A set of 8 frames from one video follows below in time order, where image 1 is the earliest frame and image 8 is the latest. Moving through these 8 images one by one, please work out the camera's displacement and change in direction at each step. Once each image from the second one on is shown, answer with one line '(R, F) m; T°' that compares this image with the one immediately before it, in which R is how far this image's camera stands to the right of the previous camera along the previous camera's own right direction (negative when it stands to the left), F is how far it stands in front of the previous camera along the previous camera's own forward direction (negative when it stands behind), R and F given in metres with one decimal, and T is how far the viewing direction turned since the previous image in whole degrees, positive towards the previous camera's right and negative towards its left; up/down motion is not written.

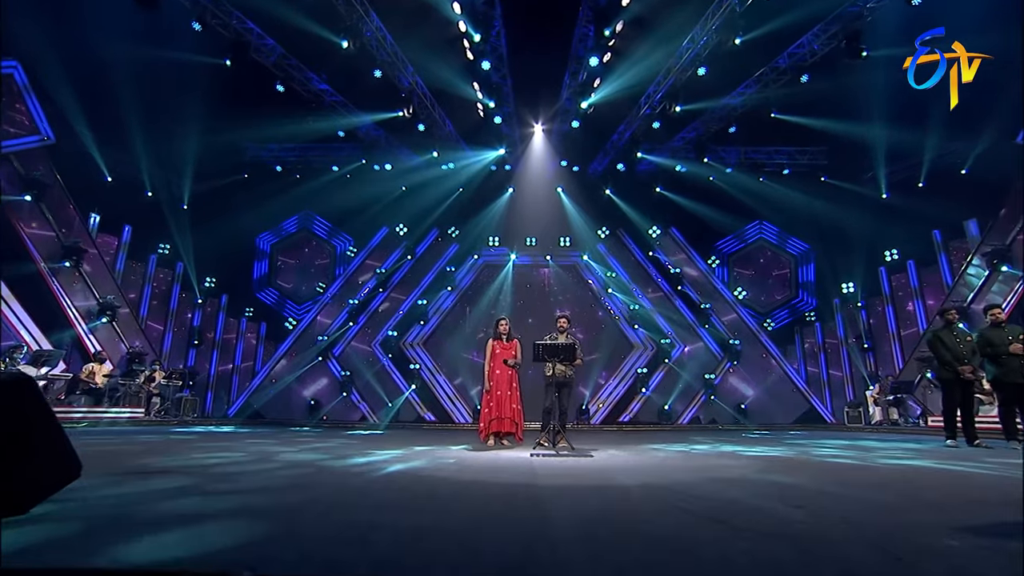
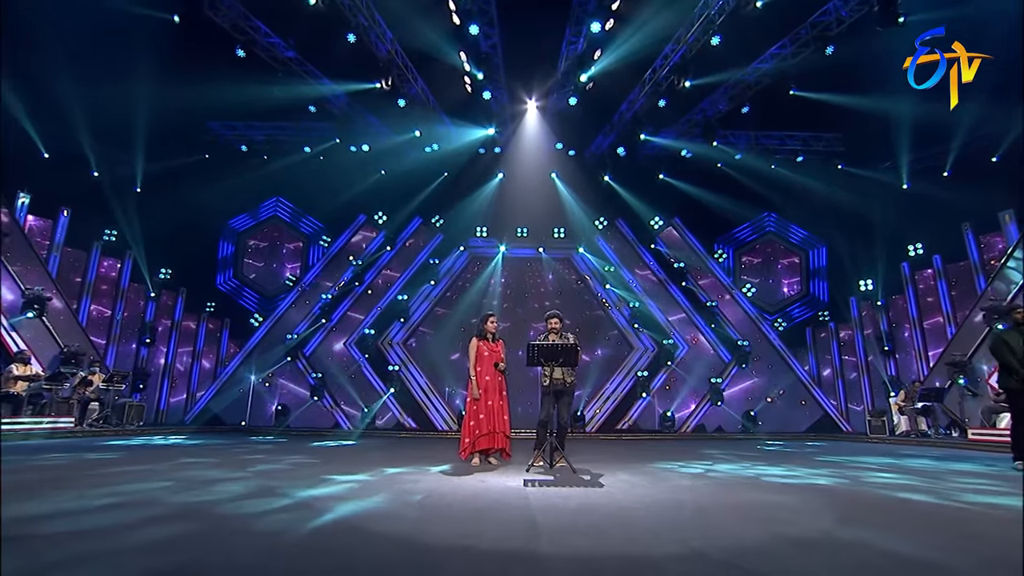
(0.0, +0.9) m; +1°
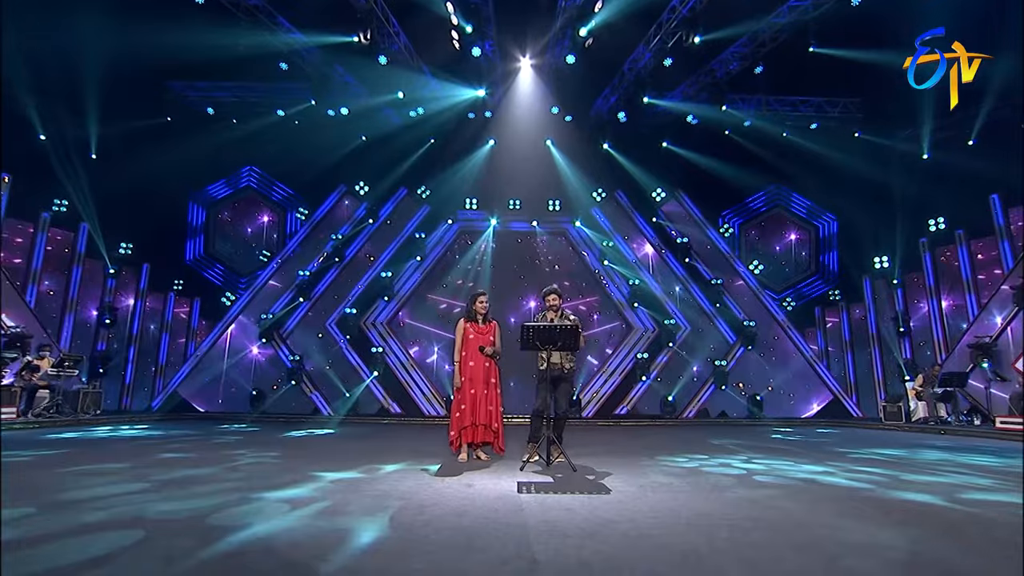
(0.0, +0.7) m; +1°
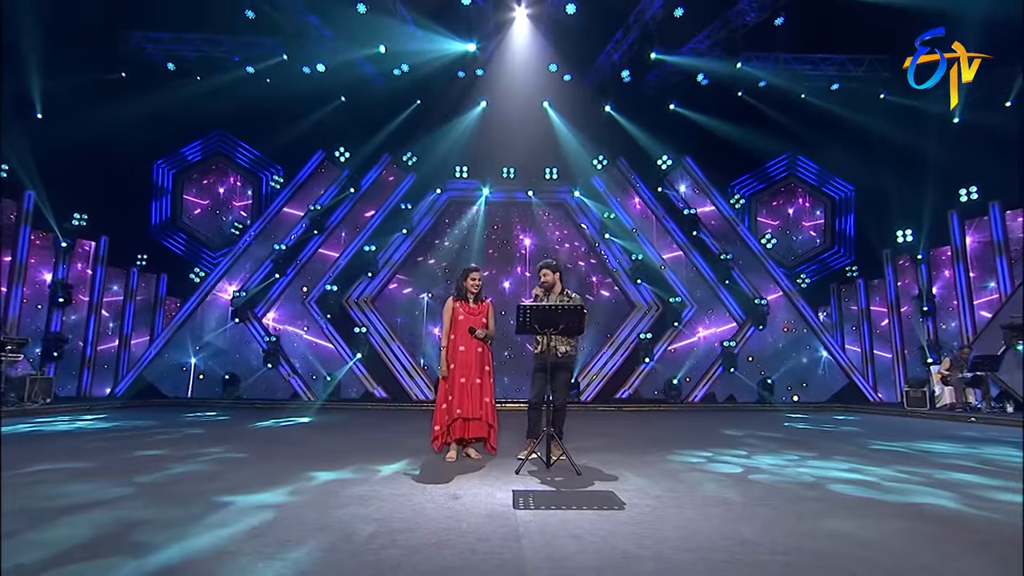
(0.0, +0.7) m; +1°
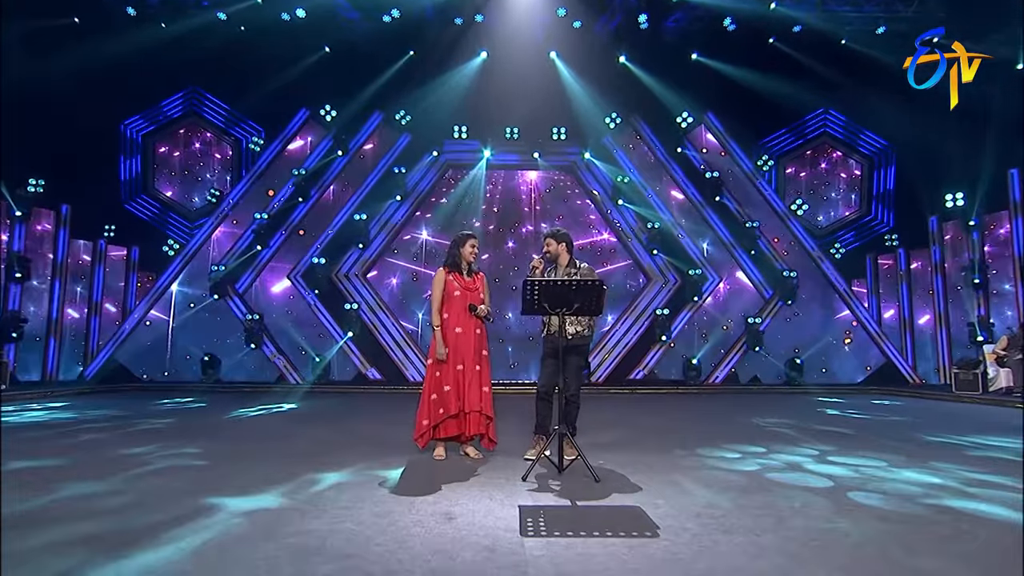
(0.0, +0.7) m; 0°
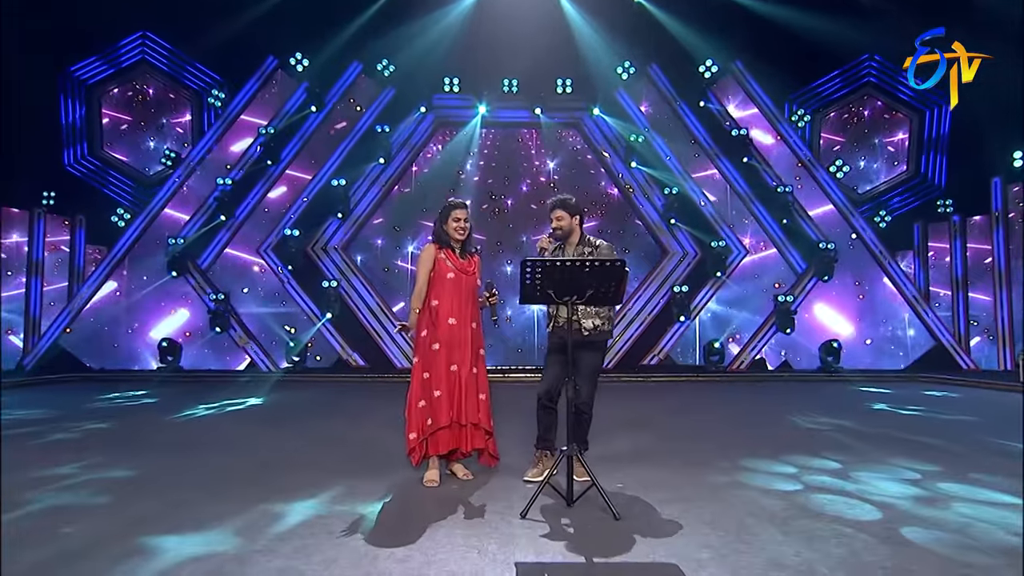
(0.0, +0.9) m; 0°
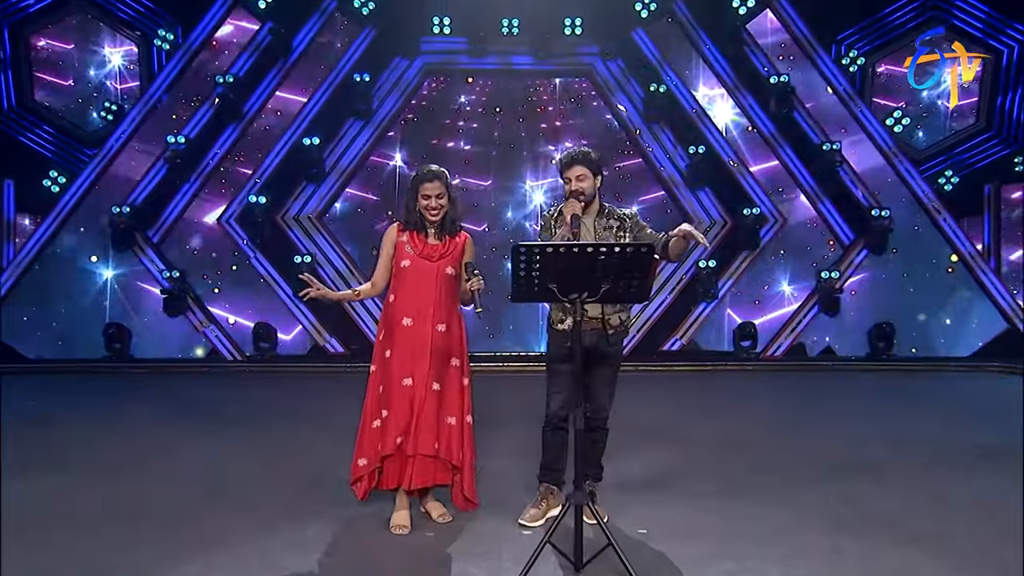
(0.0, +0.9) m; 0°
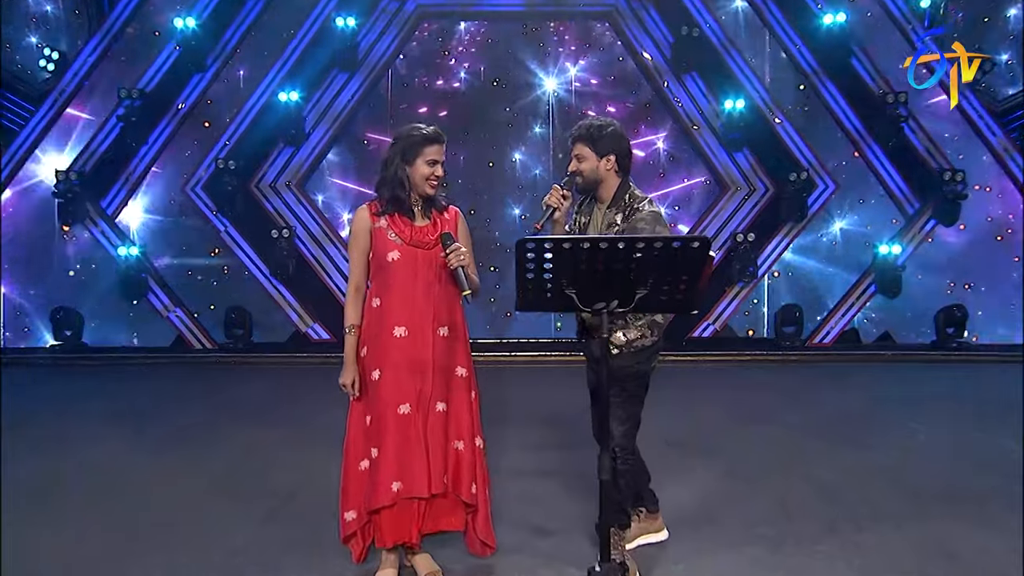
(0.0, +0.8) m; -1°
